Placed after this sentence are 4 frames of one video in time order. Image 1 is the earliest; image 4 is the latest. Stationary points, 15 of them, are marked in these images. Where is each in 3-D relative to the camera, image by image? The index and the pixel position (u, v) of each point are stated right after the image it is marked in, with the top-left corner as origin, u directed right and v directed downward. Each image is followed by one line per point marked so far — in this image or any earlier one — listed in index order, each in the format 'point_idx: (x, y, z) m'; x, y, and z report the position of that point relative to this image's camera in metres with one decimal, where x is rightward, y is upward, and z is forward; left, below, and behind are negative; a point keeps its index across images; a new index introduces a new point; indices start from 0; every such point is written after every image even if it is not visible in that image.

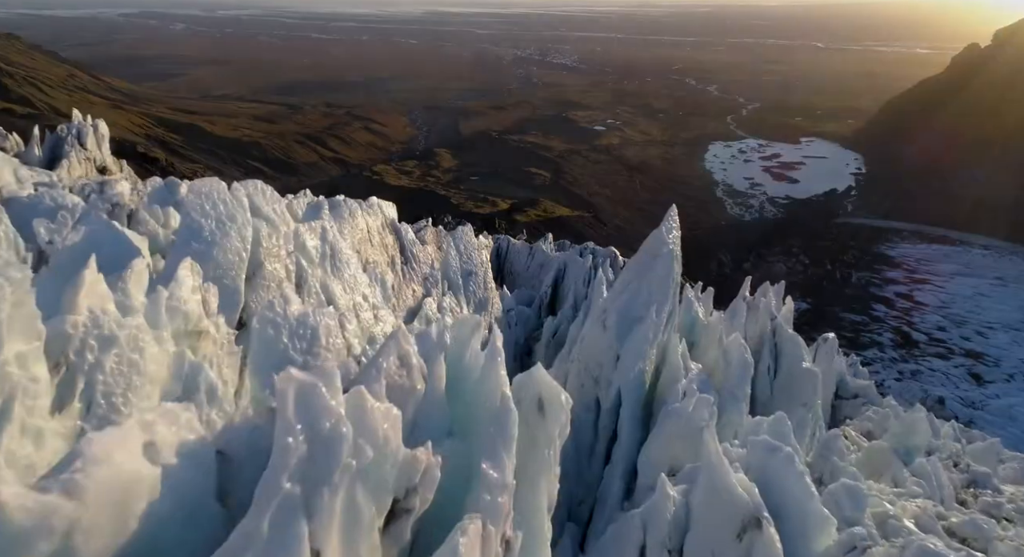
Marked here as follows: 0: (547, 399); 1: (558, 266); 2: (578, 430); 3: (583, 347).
0: (+0.2, -0.9, +6.4) m
1: (+1.4, +0.3, +19.8) m
2: (+1.0, -2.2, +10.1) m
3: (+1.1, -1.1, +10.5) m
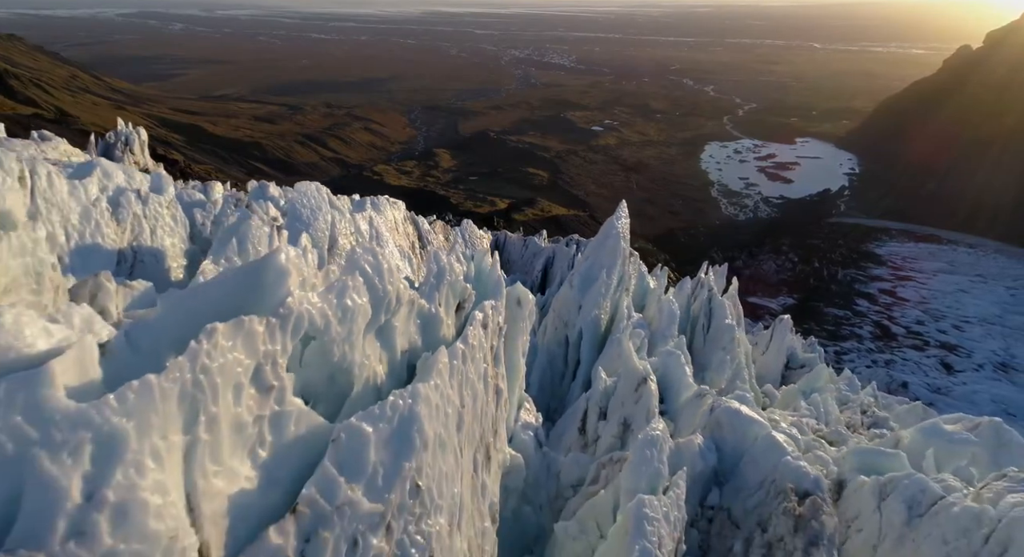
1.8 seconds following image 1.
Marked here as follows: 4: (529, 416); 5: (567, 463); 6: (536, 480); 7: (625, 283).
0: (+0.1, -0.3, +10.9) m
1: (+1.3, +0.8, +24.2) m
2: (+0.9, -1.7, +14.6) m
3: (+1.0, -0.5, +14.9) m
4: (+0.2, -2.1, +10.6) m
5: (+0.8, -2.7, +9.8) m
6: (+0.3, -2.8, +9.6) m
7: (+2.6, -0.1, +15.5) m
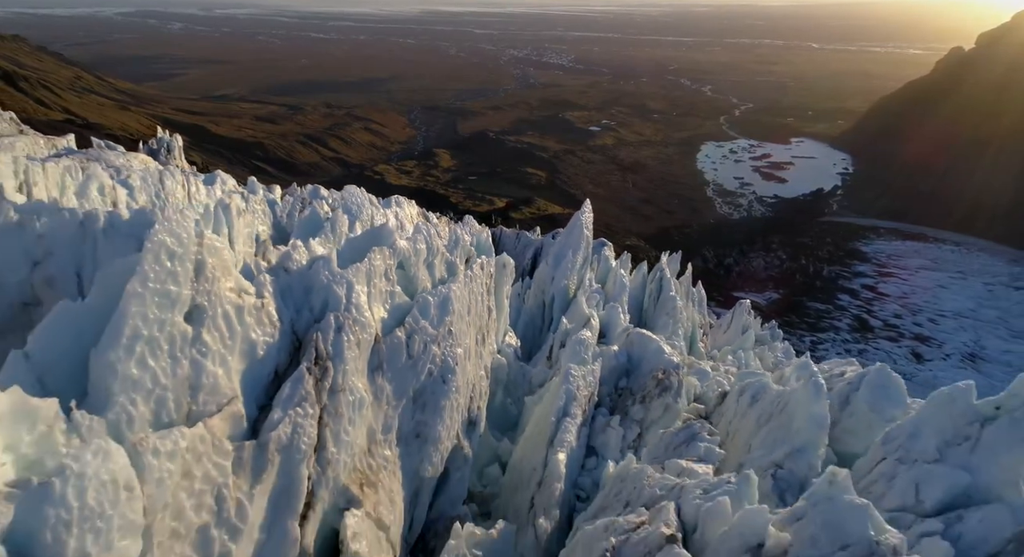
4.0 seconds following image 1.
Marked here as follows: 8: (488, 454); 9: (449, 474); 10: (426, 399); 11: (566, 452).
0: (-0.2, +0.3, +16.0) m
1: (+1.0, +1.4, +29.4) m
2: (+0.6, -1.1, +19.7) m
3: (+0.7, +0.1, +20.0) m
4: (0.0, -1.5, +15.8) m
5: (+0.5, -2.1, +15.0) m
6: (+0.1, -2.2, +14.7) m
7: (+2.3, +0.5, +20.6) m
8: (-0.4, -3.1, +12.3) m
9: (-1.0, -3.0, +10.7) m
10: (-1.3, -1.8, +10.3) m
11: (+0.8, -2.6, +10.4) m
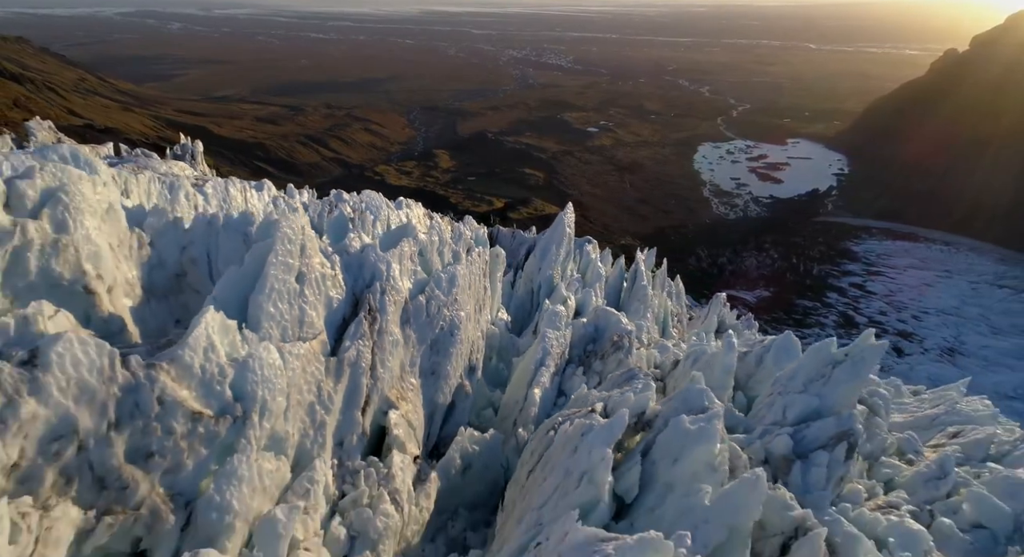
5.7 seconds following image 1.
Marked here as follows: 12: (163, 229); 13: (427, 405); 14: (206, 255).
0: (-0.4, +0.6, +19.6) m
1: (+0.7, +1.8, +33.0) m
2: (+0.4, -0.8, +23.4) m
3: (+0.5, +0.4, +23.7) m
4: (-0.3, -1.1, +19.4) m
5: (+0.3, -1.7, +18.6) m
6: (-0.2, -1.9, +18.4) m
7: (+2.1, +0.8, +24.3) m
8: (-0.6, -2.8, +16.0) m
9: (-1.2, -2.7, +14.4) m
10: (-1.5, -1.4, +13.9) m
11: (+0.6, -2.3, +14.1) m
12: (-5.5, +0.8, +10.8) m
13: (-1.7, -2.6, +13.5) m
14: (-4.9, +0.4, +11.1) m
